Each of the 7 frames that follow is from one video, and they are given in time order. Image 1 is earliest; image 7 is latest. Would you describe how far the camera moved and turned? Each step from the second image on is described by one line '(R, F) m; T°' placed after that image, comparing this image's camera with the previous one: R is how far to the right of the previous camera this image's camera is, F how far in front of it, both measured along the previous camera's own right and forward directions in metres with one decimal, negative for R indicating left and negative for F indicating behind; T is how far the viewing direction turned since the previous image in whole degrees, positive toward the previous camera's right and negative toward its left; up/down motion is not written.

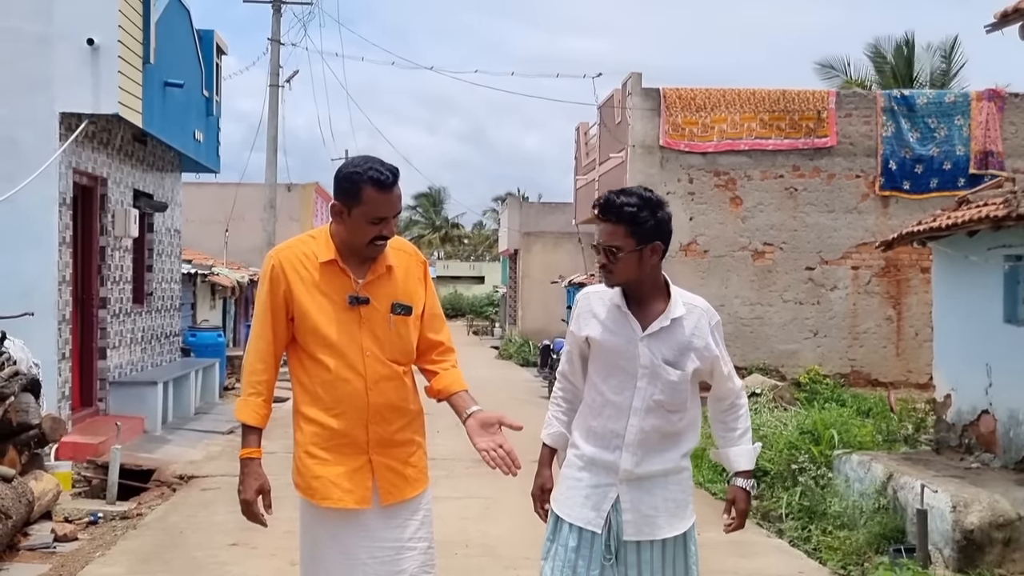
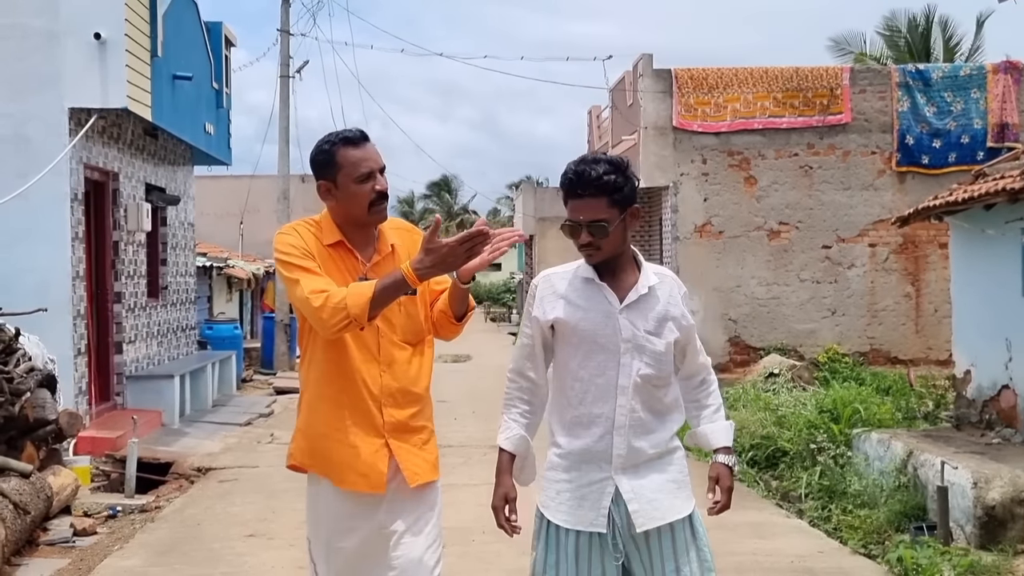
(0.0, 0.0) m; -1°
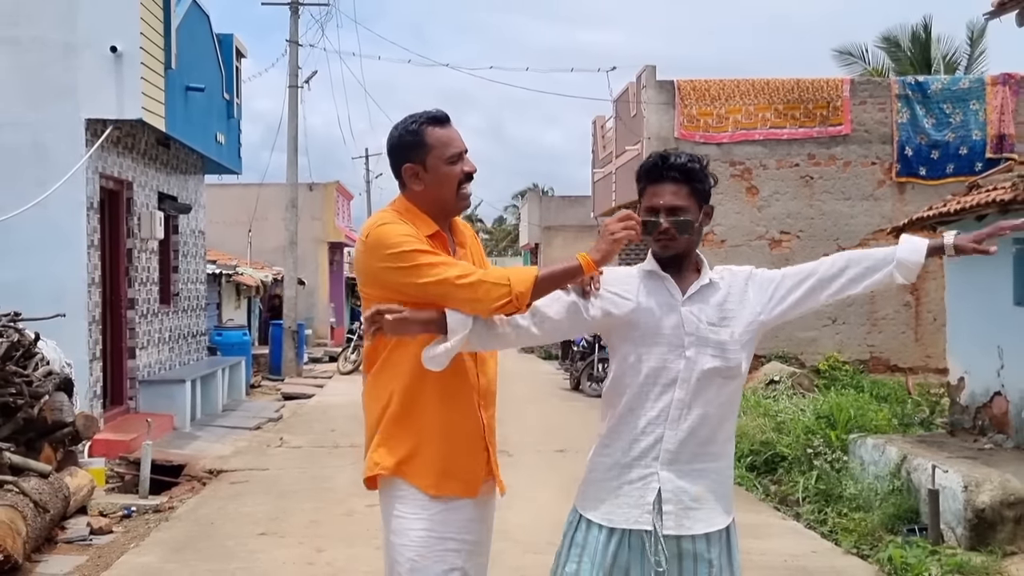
(0.0, -0.2) m; 0°
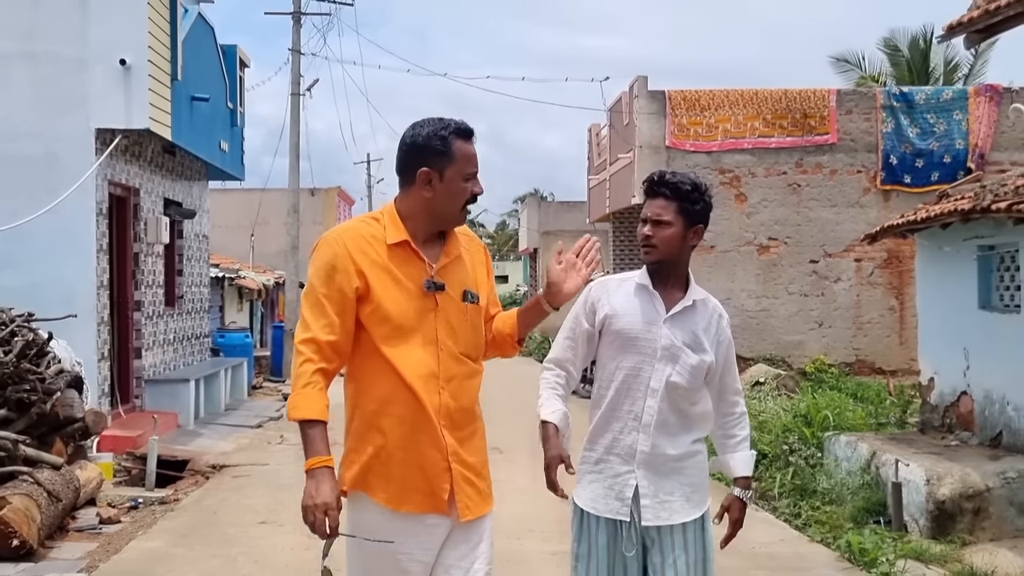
(+0.1, -0.4) m; 0°
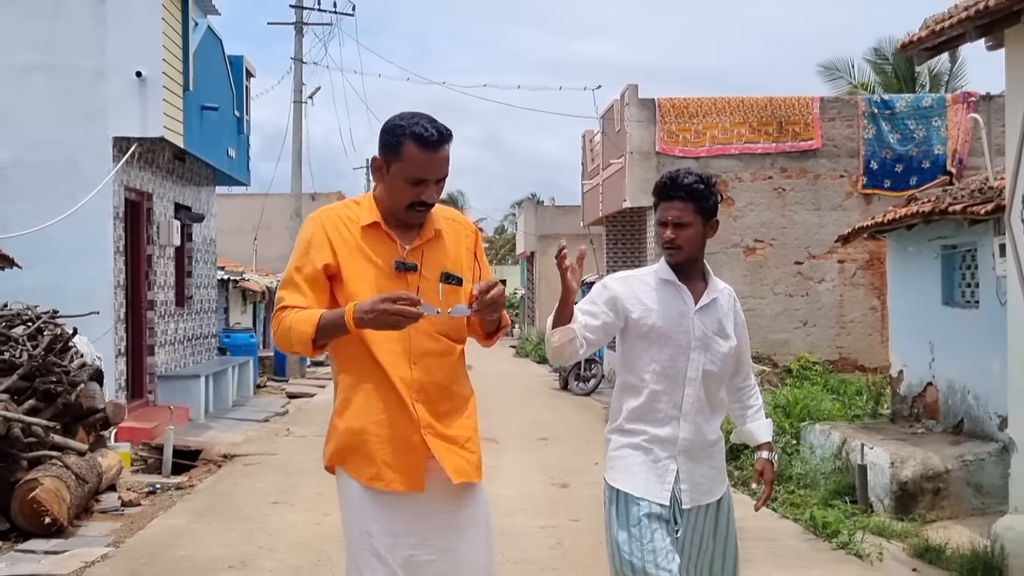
(0.0, -0.5) m; 0°
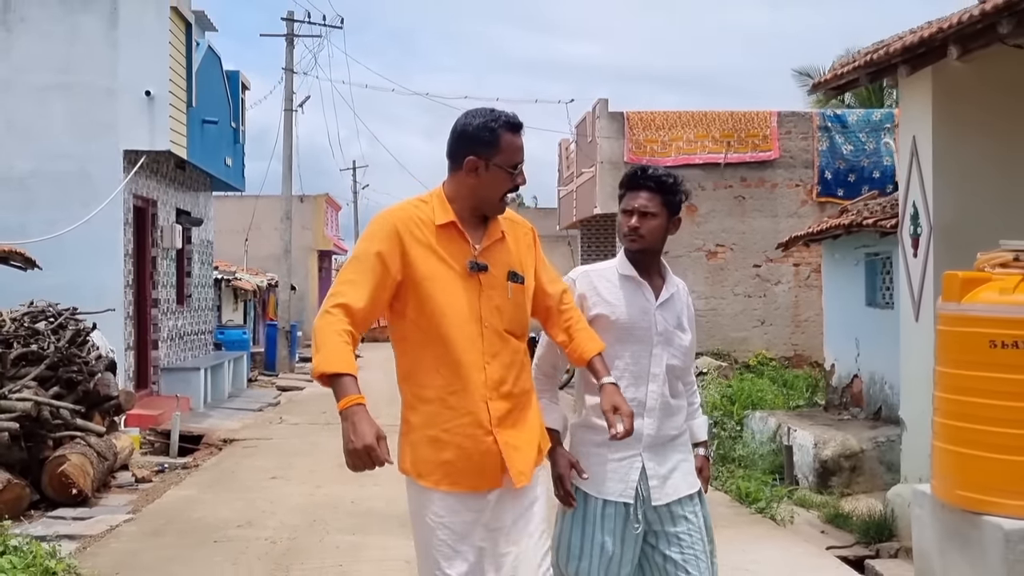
(+0.1, -1.0) m; +1°
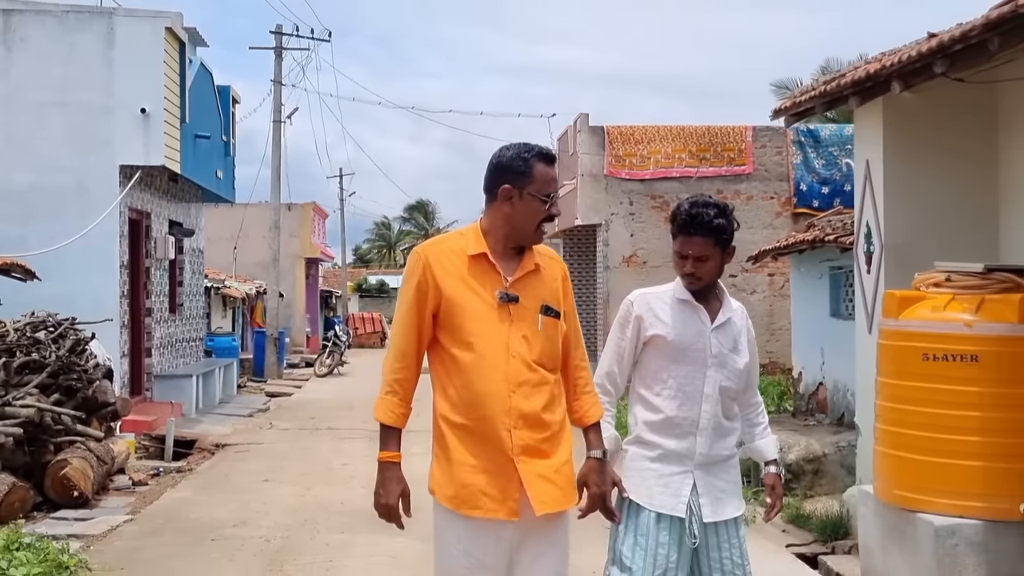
(0.0, -0.4) m; +1°
